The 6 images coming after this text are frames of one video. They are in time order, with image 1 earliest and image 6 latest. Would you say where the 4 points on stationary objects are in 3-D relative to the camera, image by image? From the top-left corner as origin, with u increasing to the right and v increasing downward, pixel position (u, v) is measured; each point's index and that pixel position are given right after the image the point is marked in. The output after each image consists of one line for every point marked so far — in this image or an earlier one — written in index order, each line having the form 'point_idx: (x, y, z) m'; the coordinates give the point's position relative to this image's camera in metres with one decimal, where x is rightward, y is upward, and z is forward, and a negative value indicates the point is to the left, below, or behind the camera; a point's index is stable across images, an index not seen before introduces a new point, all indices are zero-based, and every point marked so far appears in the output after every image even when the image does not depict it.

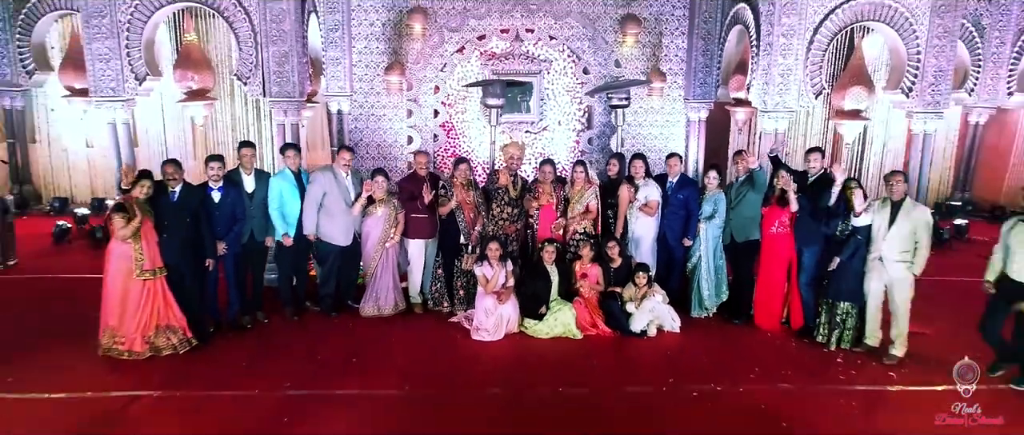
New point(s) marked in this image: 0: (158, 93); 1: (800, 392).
0: (-3.6, +1.3, +6.7) m
1: (+1.6, -0.9, +3.5) m
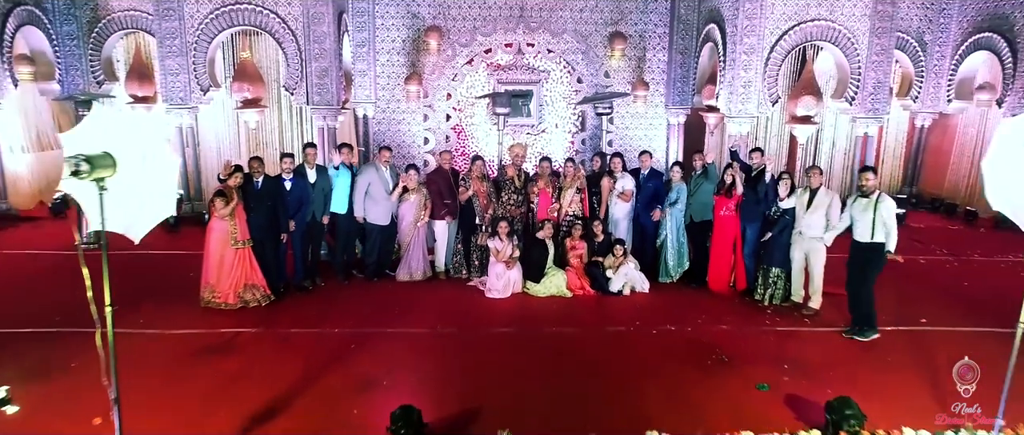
0: (-3.6, +1.4, +7.8) m
1: (+1.6, -0.8, +4.6) m
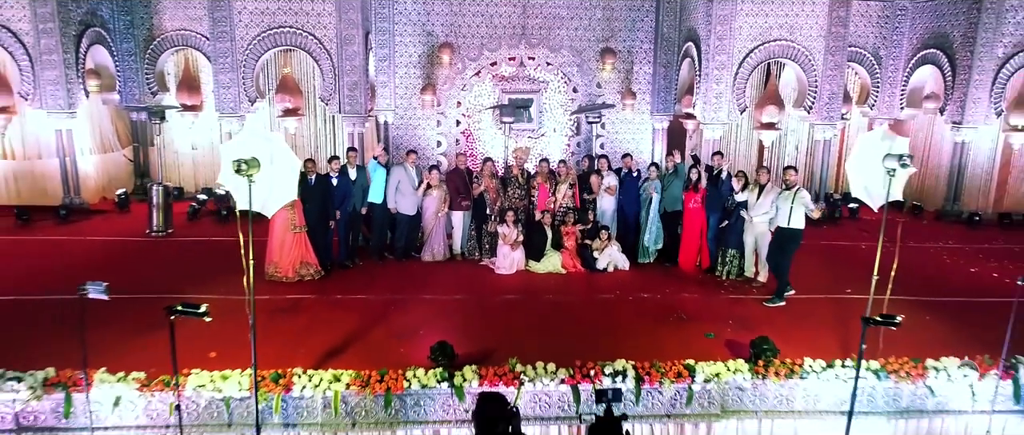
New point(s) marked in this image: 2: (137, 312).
0: (-3.5, +1.5, +9.0) m
1: (+1.7, -0.7, +5.8) m
2: (-3.1, -0.8, +5.3) m
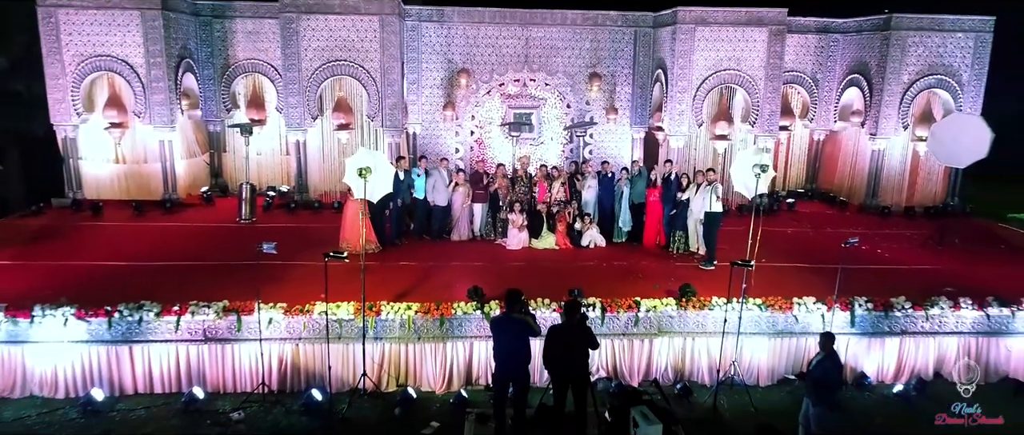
0: (-3.4, +1.6, +11.2) m
1: (+1.7, -0.6, +8.0) m
2: (-3.1, -0.7, +7.6) m
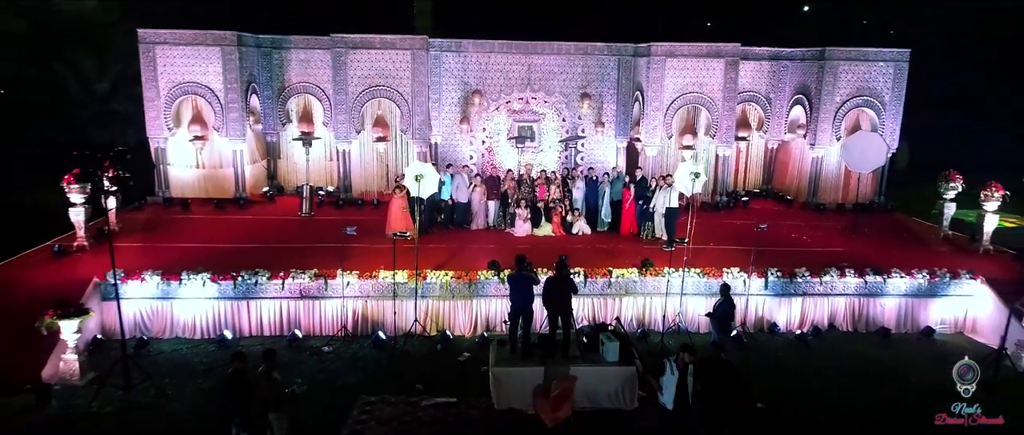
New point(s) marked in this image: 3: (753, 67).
0: (-3.3, +1.7, +13.7) m
1: (+1.9, -0.5, +10.5) m
2: (-2.9, -0.6, +10.1) m
3: (+5.4, +3.3, +14.2) m
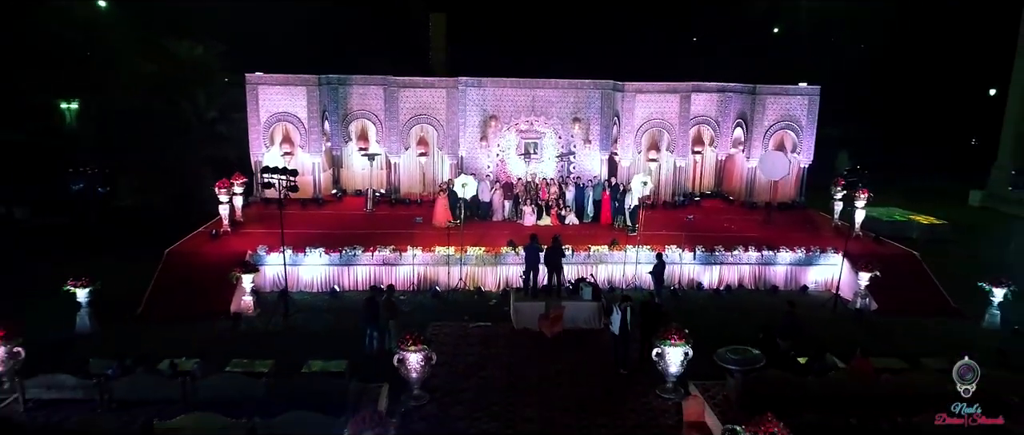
0: (-3.1, +1.9, +18.2) m
1: (+2.1, -0.4, +15.0) m
2: (-2.7, -0.4, +14.5) m
3: (+5.6, +3.5, +18.6) m
